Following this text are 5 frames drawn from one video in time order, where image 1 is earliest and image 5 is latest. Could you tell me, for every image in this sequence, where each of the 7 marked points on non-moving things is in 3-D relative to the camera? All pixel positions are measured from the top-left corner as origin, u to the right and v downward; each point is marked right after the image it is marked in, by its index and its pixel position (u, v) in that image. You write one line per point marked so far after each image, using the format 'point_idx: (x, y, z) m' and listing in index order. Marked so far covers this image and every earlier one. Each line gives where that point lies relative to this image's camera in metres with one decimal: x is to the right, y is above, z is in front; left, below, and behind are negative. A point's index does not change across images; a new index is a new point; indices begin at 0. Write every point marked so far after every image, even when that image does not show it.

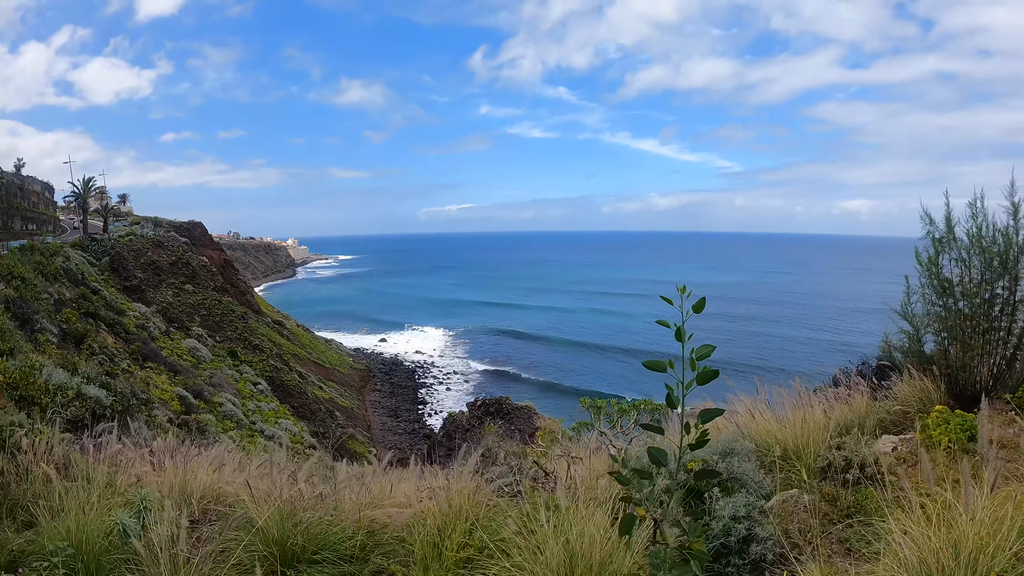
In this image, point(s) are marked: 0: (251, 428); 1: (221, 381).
0: (-6.0, -3.3, +13.9) m
1: (-7.5, -2.4, +15.3) m
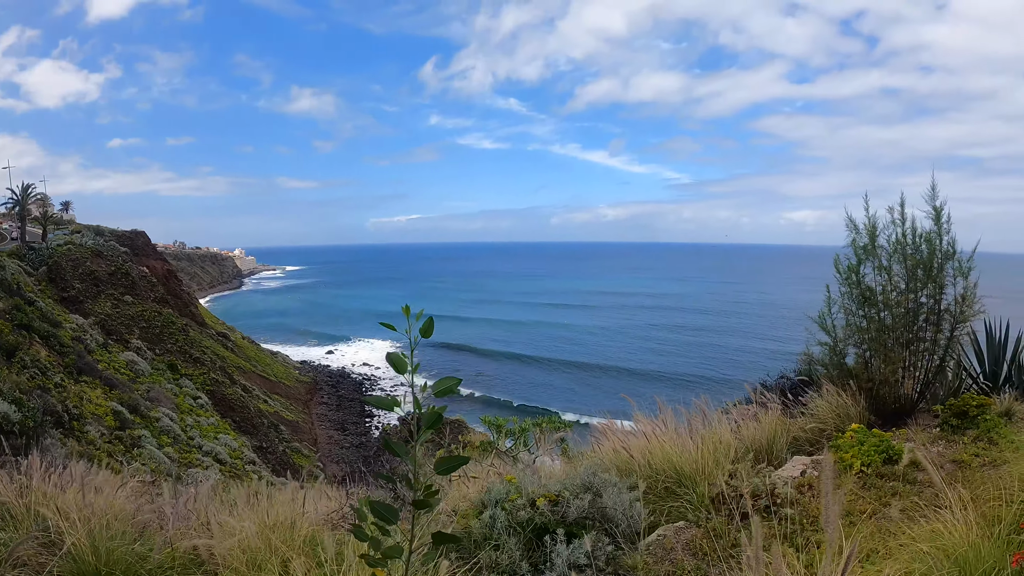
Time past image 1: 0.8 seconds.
0: (-7.5, -3.6, +13.0) m
1: (-9.1, -2.7, +14.4) m
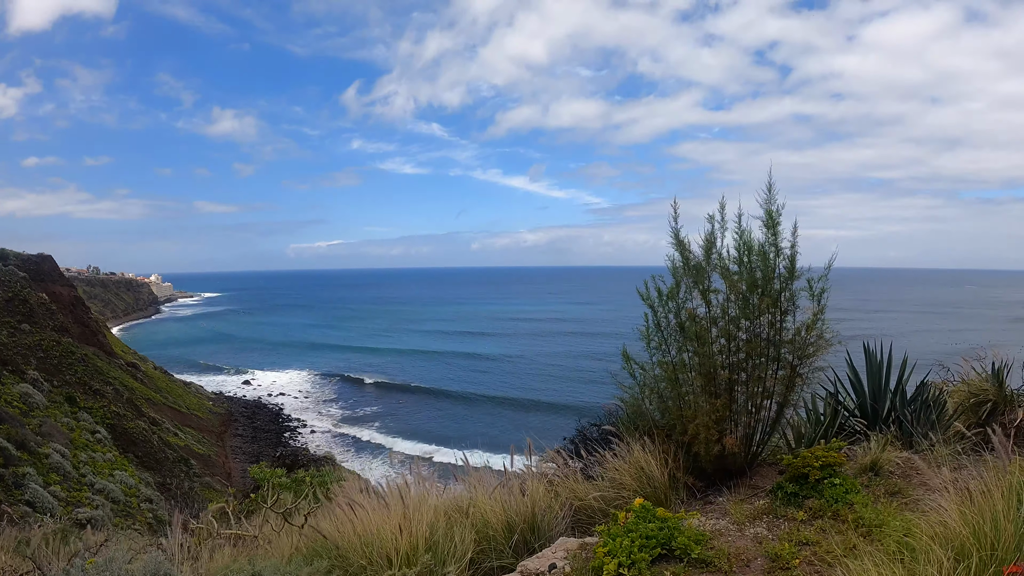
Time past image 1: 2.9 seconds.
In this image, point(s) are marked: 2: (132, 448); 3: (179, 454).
0: (-9.8, -4.4, +12.0) m
1: (-11.5, -3.6, +13.2) m
2: (-11.2, -4.6, +15.6) m
3: (-10.9, -5.4, +17.6) m
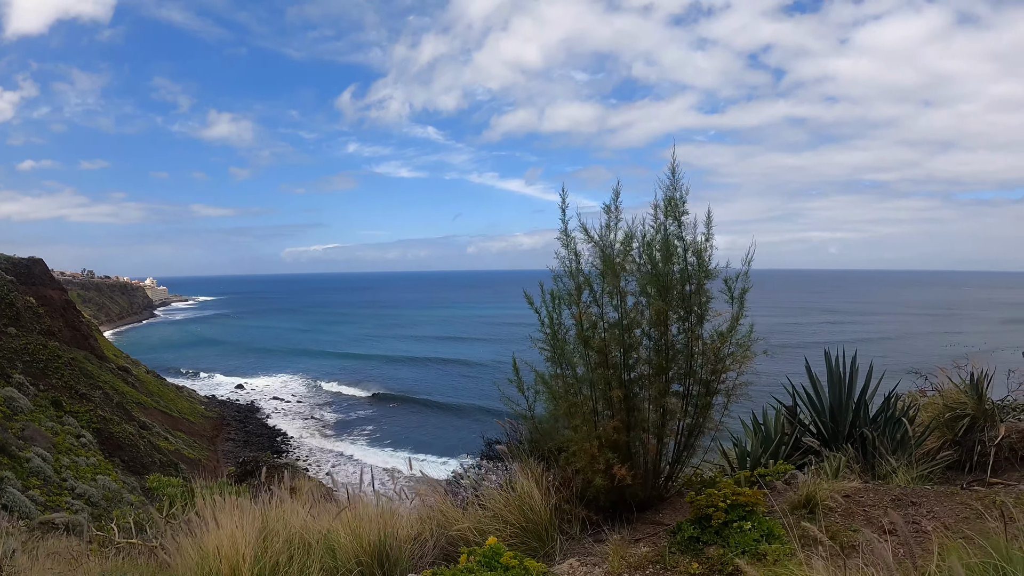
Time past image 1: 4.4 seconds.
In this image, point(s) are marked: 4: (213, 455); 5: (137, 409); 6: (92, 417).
0: (-10.0, -4.5, +11.9) m
1: (-11.6, -3.7, +13.1) m
2: (-11.3, -4.8, +15.5) m
3: (-11.1, -5.5, +17.5) m
4: (-11.0, -6.2, +19.8) m
5: (-13.4, -4.3, +19.3) m
6: (-12.7, -3.9, +16.3) m
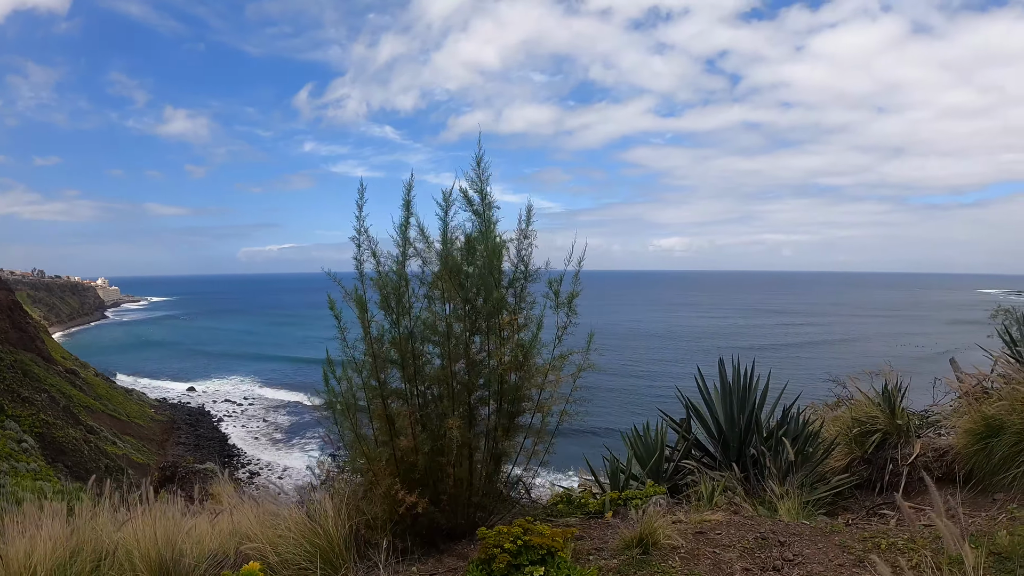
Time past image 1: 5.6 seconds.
0: (-11.2, -4.5, +11.5) m
1: (-12.9, -3.7, +12.7) m
2: (-12.8, -4.8, +15.1) m
3: (-12.6, -5.6, +17.0) m
4: (-12.6, -6.2, +19.4) m
5: (-15.0, -4.4, +18.8) m
6: (-14.2, -3.9, +15.8) m
